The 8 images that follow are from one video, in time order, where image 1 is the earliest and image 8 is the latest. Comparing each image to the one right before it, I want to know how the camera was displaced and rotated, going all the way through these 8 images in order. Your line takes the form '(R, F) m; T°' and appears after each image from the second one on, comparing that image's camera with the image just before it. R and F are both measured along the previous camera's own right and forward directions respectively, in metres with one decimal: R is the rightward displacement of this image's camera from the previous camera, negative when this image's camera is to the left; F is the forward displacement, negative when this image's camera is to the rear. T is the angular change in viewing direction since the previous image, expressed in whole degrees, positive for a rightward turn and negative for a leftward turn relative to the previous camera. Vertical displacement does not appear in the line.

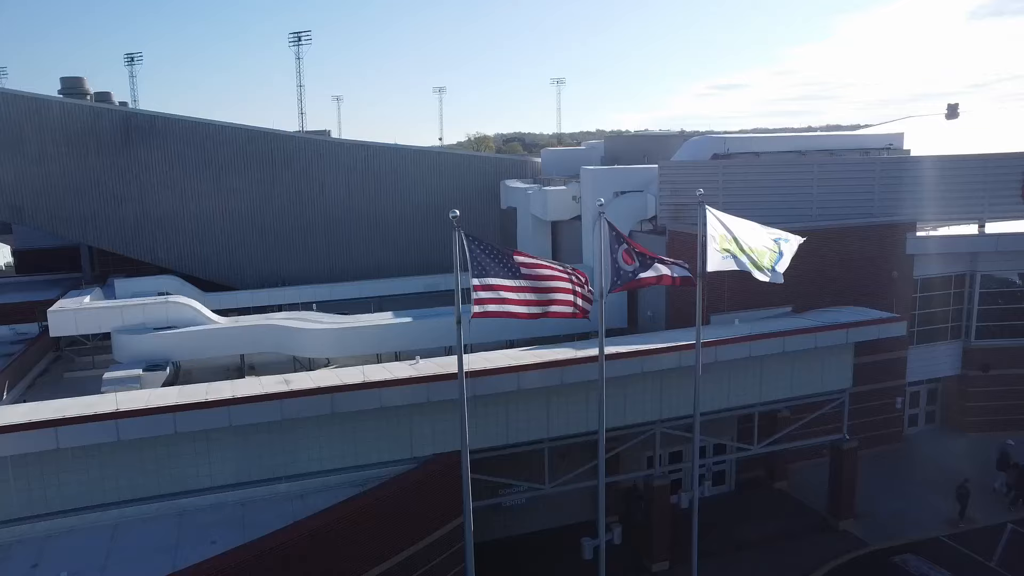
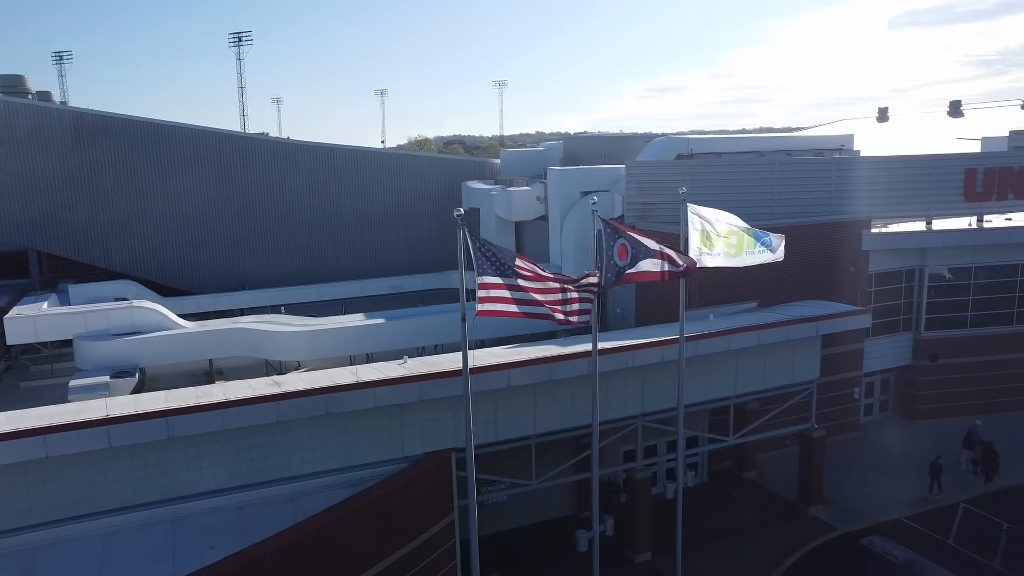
(-0.9, -0.1) m; +4°
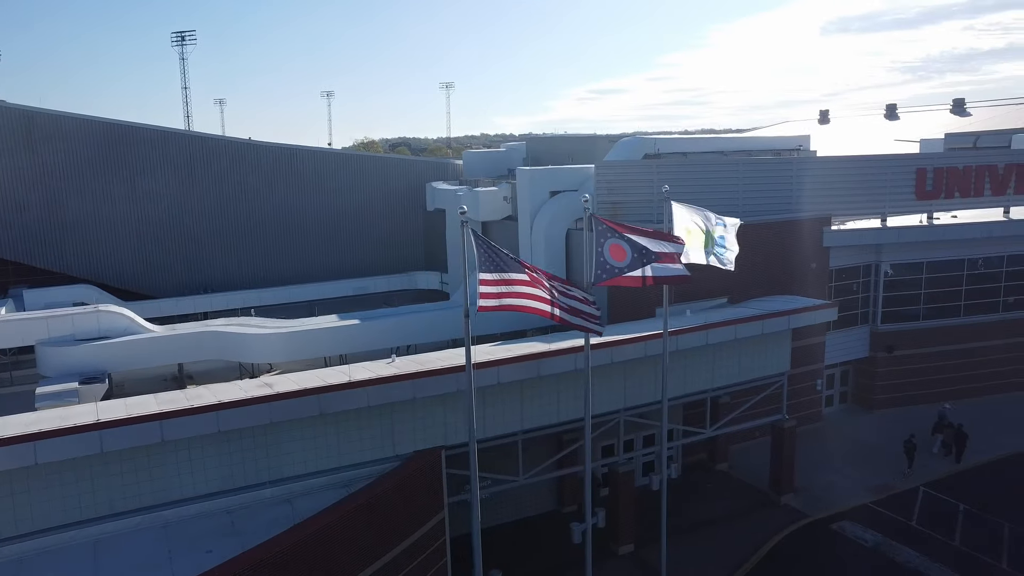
(-0.8, -0.1) m; +4°
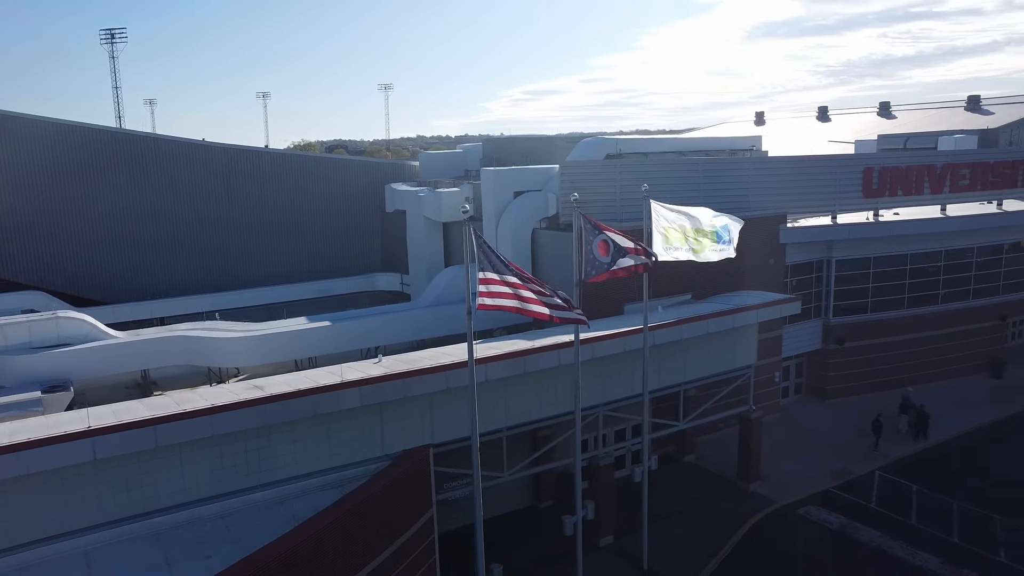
(-0.9, -0.2) m; +4°
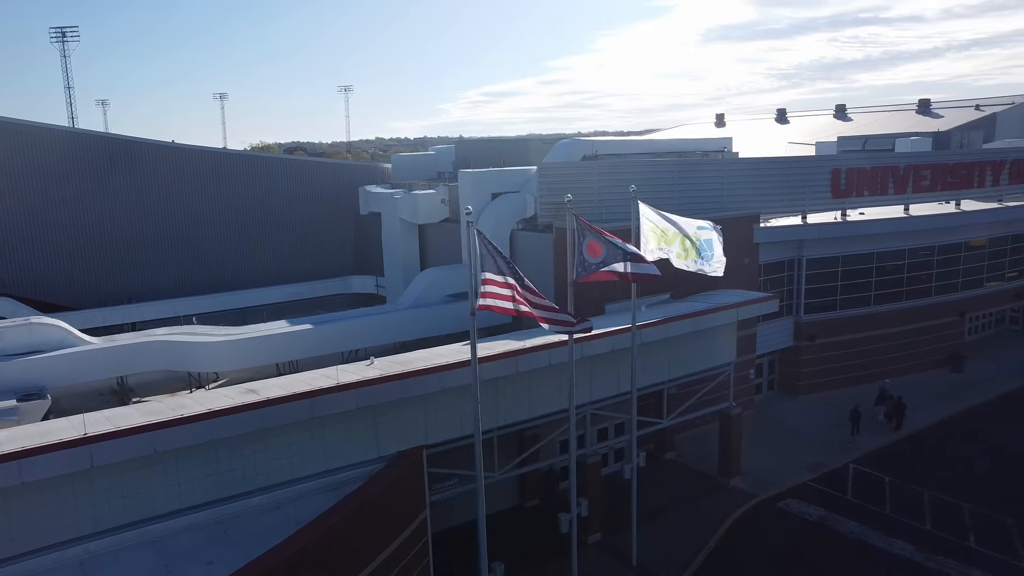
(-0.6, -0.1) m; +3°
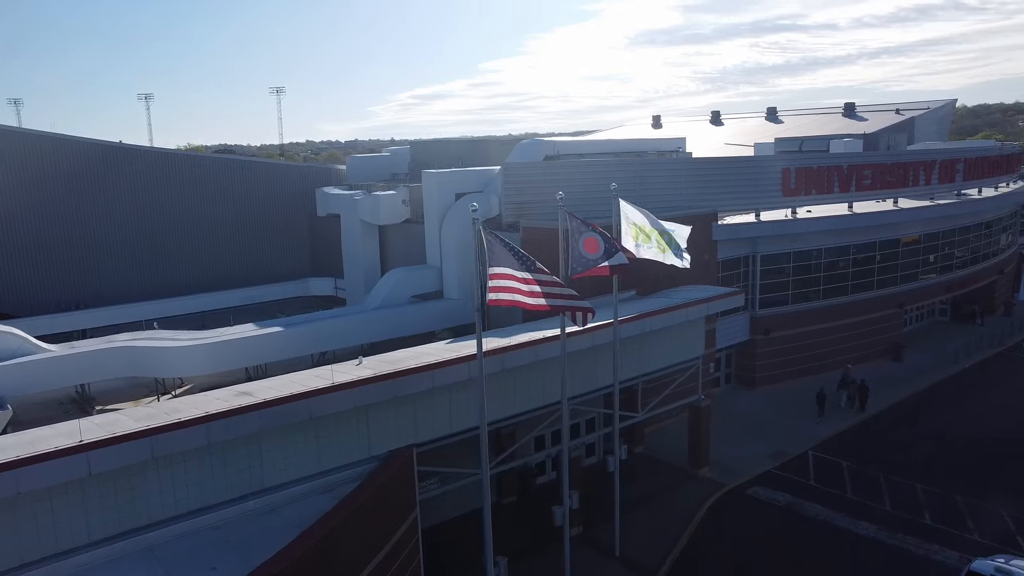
(-1.0, -0.1) m; +5°
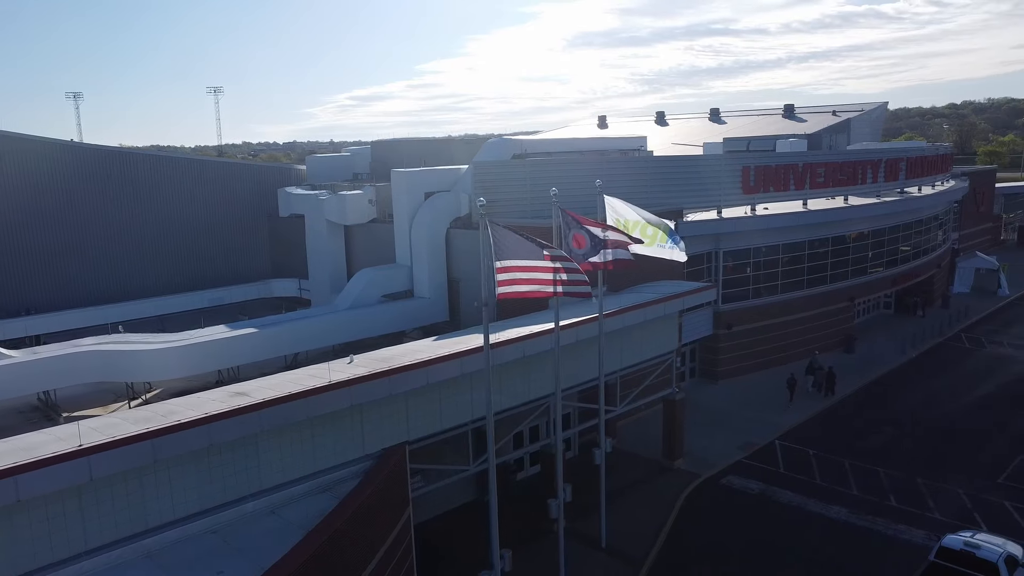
(-0.9, -0.1) m; +4°
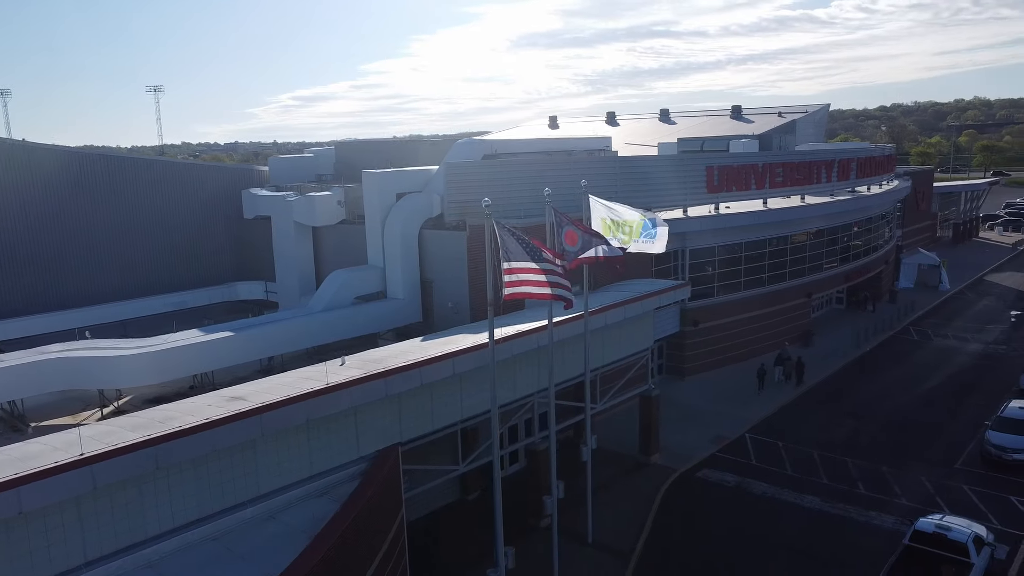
(-0.8, -0.1) m; +4°
